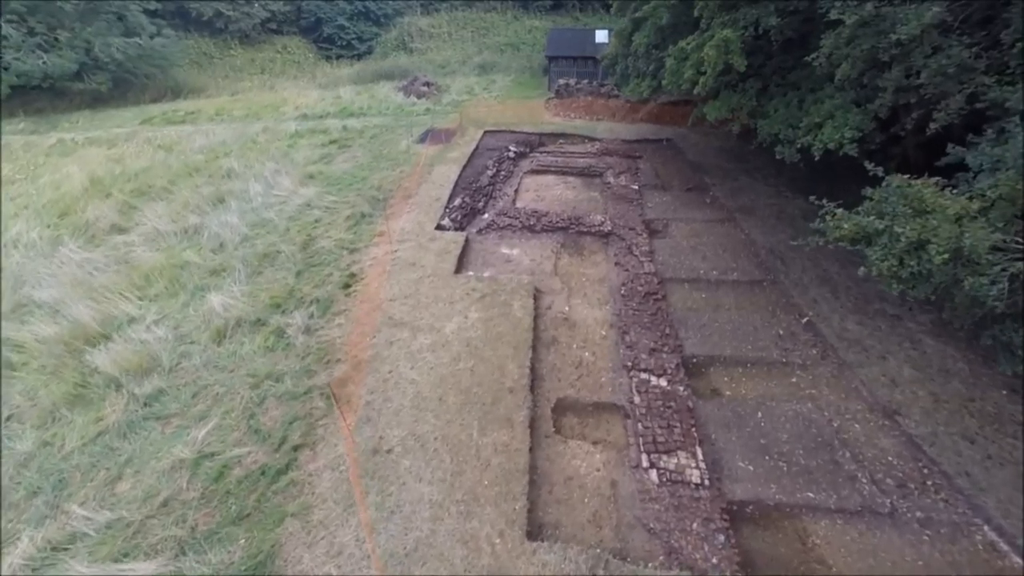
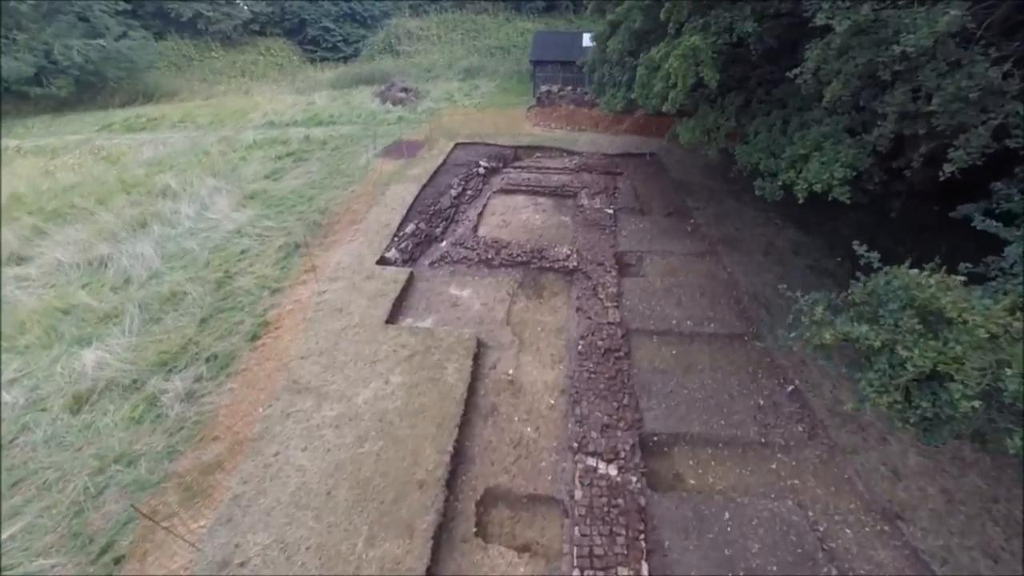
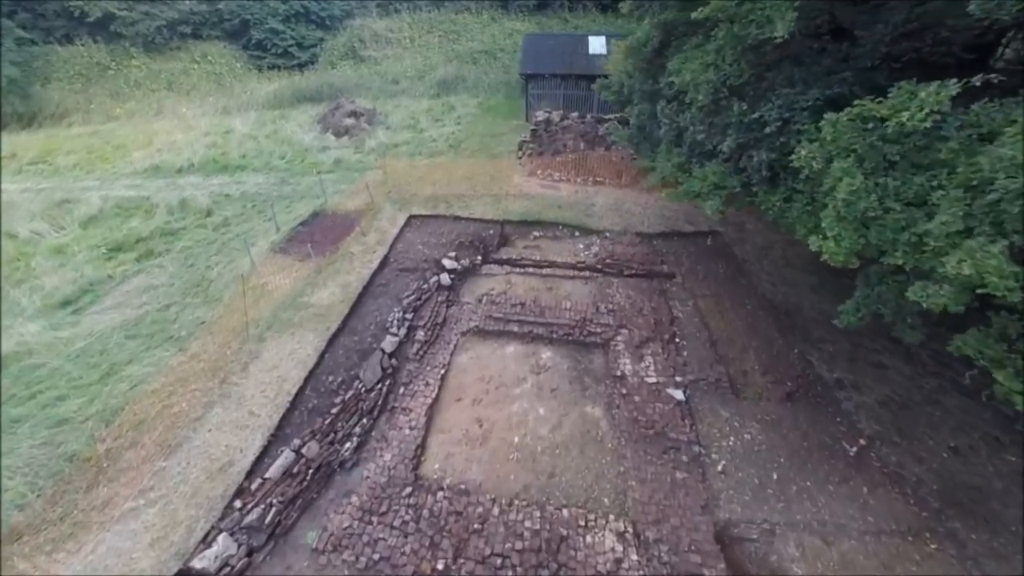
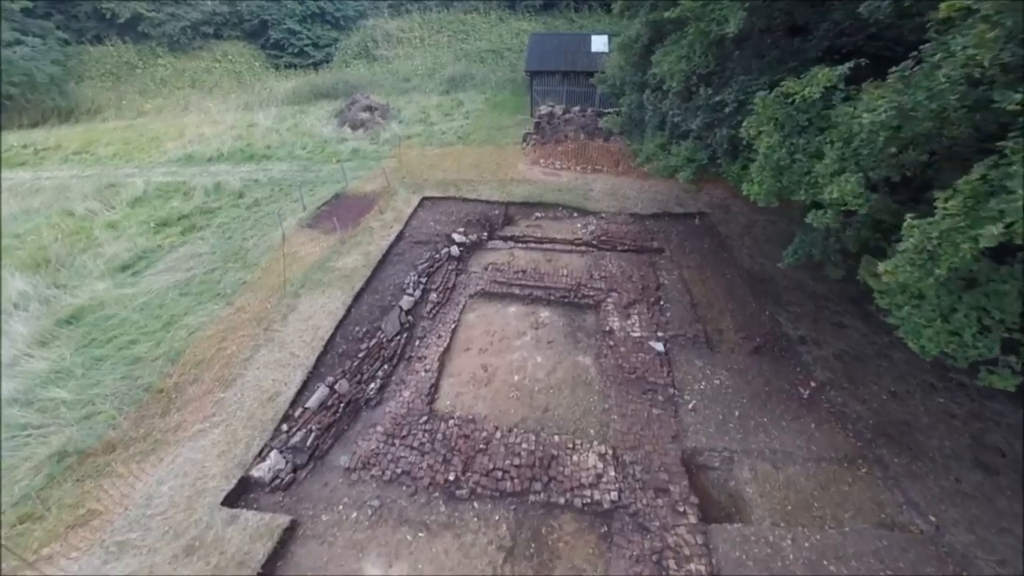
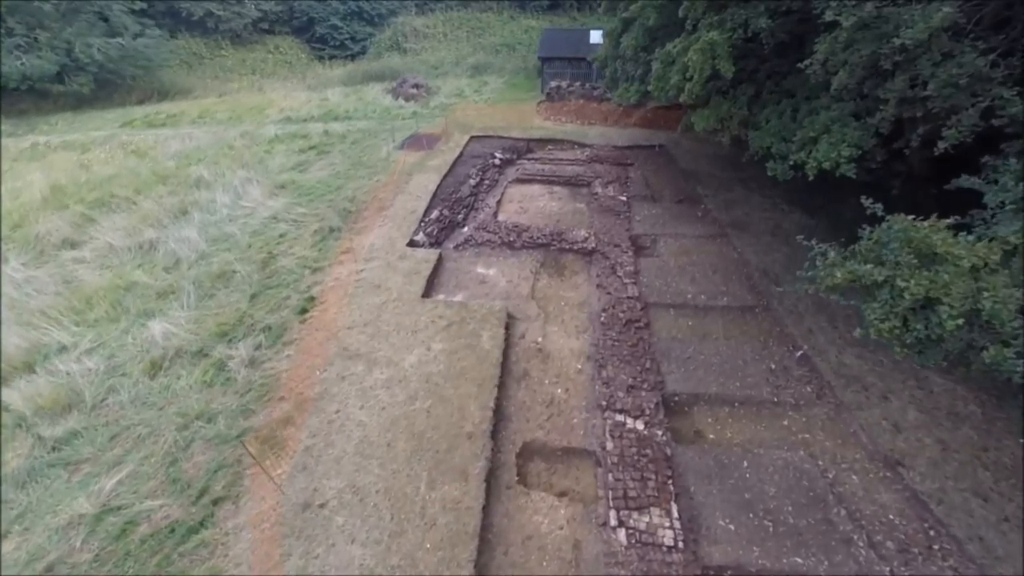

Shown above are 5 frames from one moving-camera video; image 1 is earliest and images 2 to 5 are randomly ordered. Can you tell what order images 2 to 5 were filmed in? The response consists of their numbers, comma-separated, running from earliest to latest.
5, 2, 4, 3
